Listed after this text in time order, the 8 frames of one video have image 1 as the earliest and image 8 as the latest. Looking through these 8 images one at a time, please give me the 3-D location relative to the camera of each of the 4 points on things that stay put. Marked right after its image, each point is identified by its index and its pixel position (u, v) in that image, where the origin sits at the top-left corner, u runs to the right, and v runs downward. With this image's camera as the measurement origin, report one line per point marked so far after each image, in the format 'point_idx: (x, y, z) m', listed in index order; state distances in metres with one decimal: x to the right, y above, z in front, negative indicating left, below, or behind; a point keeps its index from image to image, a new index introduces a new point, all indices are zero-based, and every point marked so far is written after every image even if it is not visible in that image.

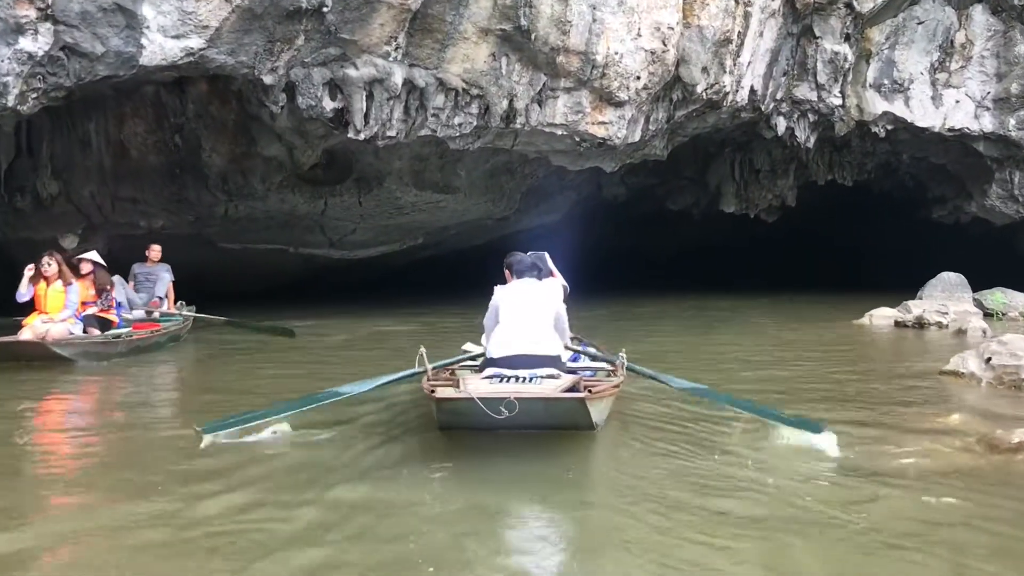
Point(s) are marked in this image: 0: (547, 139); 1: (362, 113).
0: (+0.3, +1.3, +8.5) m
1: (-1.1, +1.3, +7.4) m
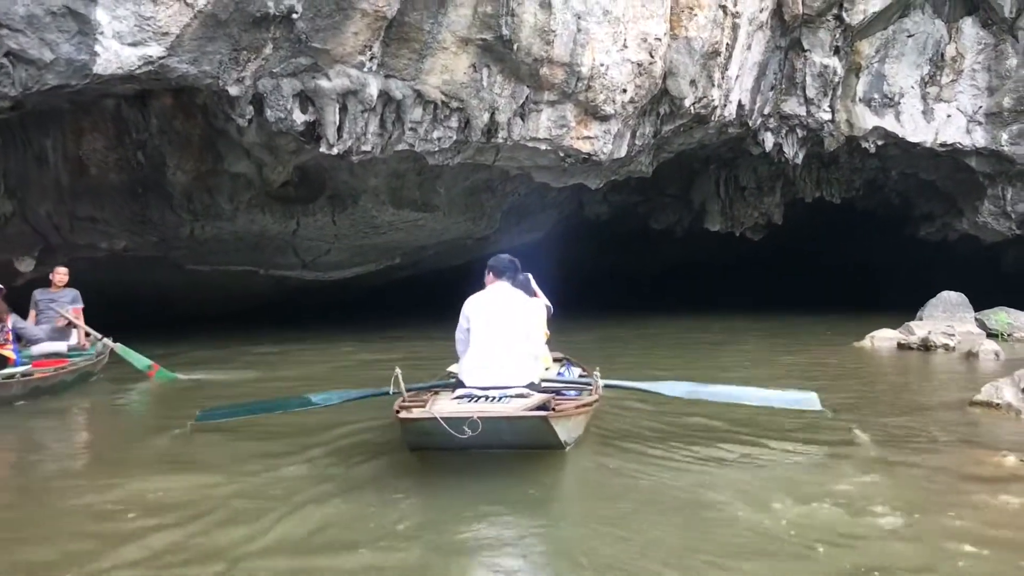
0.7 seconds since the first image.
0: (+0.1, +1.1, +8.2) m
1: (-1.2, +1.1, +6.9) m
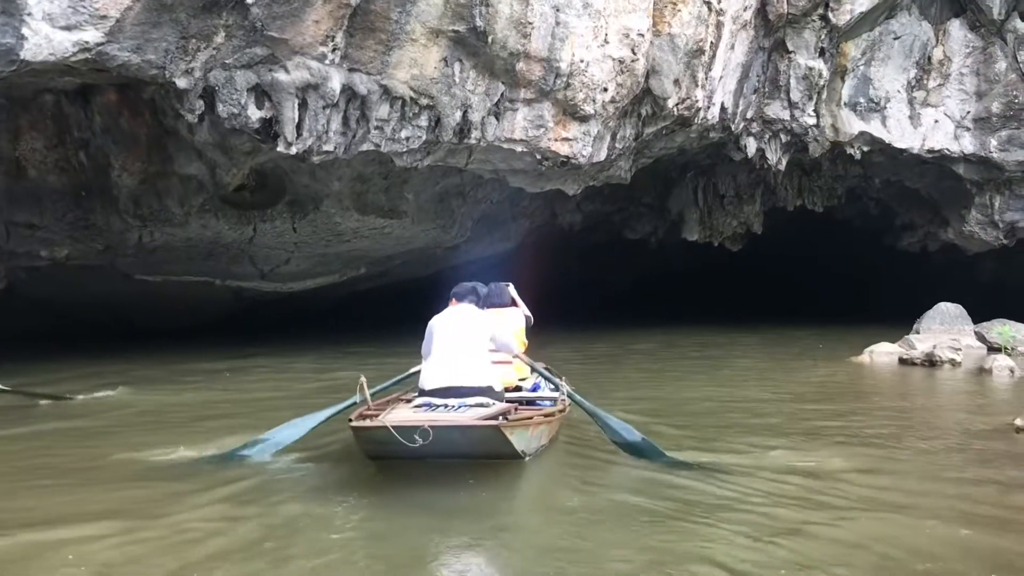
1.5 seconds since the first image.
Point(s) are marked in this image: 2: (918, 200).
0: (-0.1, +1.0, +7.7) m
1: (-1.4, +1.1, +6.4) m
2: (+5.0, +1.1, +12.3) m
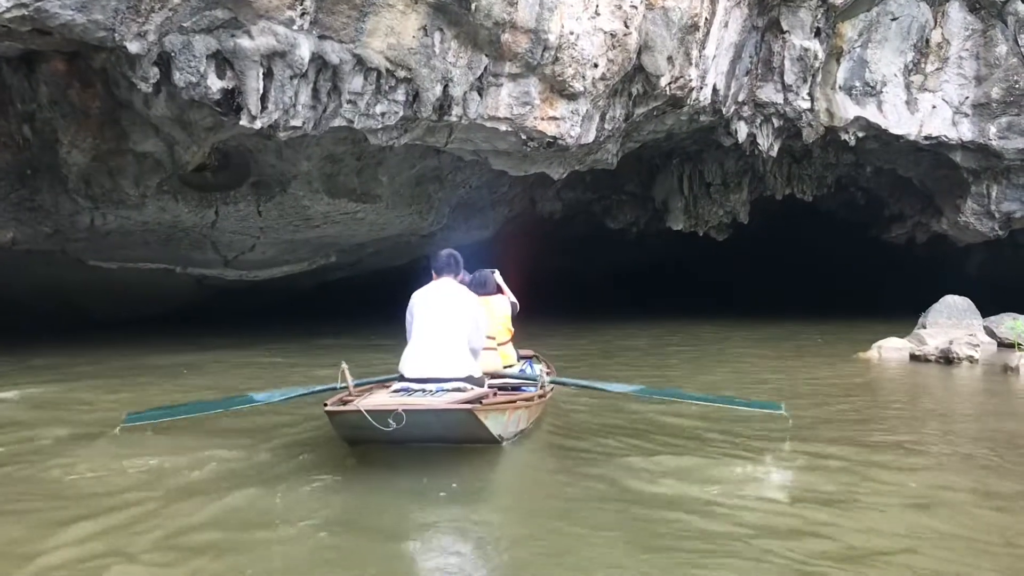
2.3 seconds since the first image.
0: (-0.2, +1.1, +7.1) m
1: (-1.5, +1.1, +5.8) m
2: (+4.7, +1.2, +11.9) m
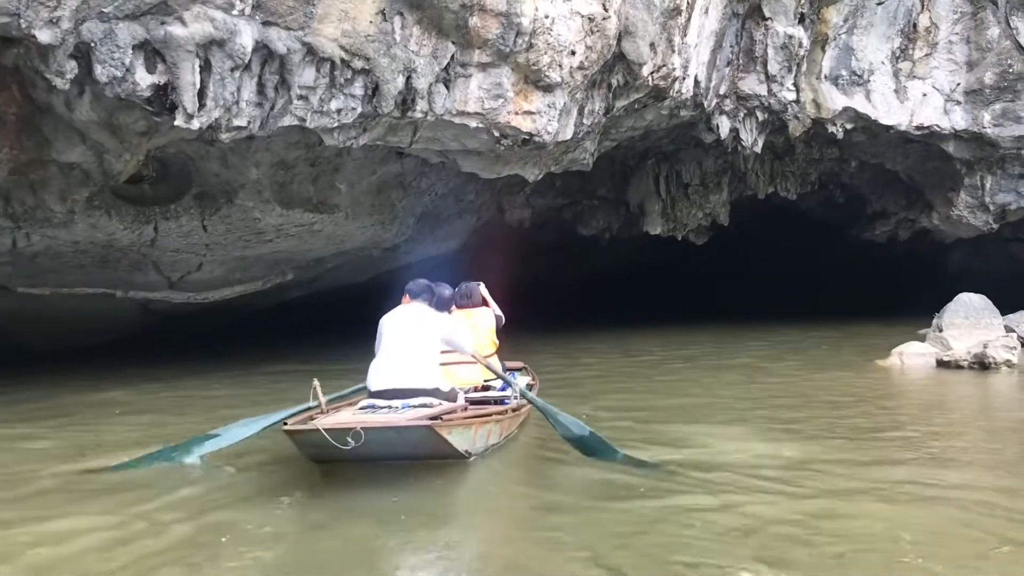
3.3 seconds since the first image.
0: (-0.4, +1.0, +6.4) m
1: (-1.6, +1.0, +5.1) m
2: (+4.3, +1.2, +11.4) m
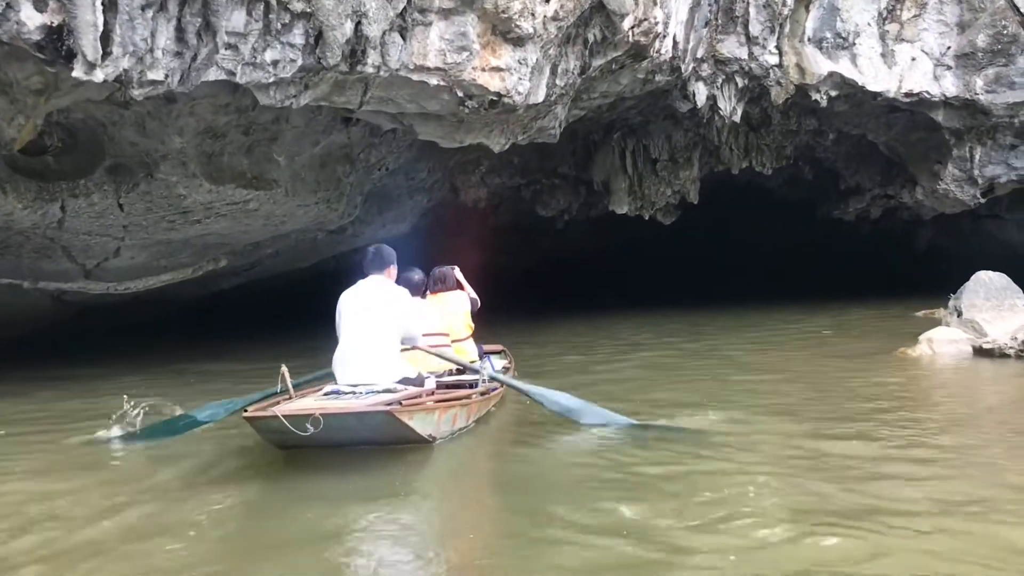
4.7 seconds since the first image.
0: (-0.6, +1.1, +5.6) m
1: (-1.7, +1.1, +4.2) m
2: (+3.9, +1.4, +10.8) m
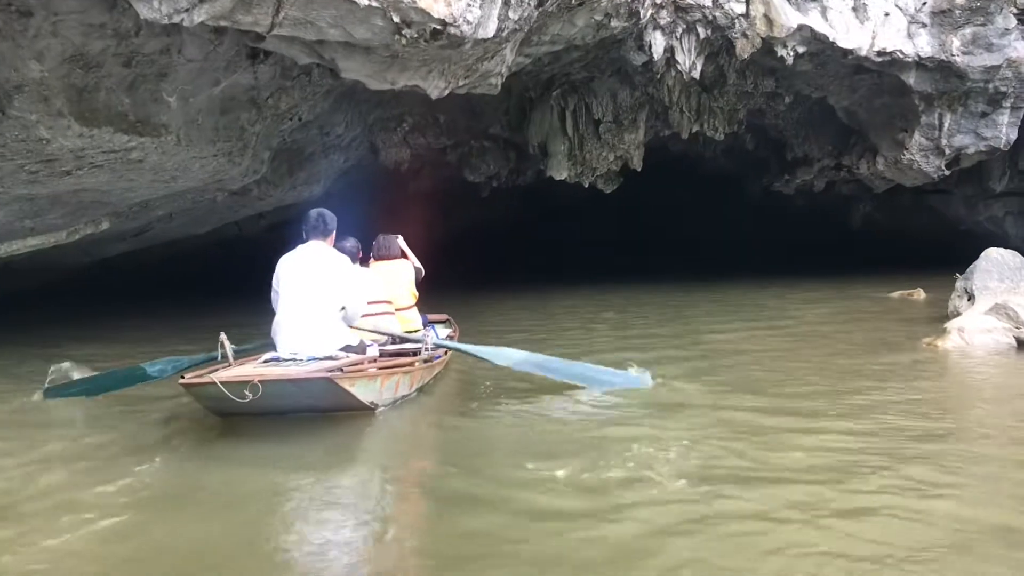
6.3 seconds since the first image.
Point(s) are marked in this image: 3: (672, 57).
0: (-0.8, +1.2, +4.5) m
1: (-1.8, +1.2, +3.0) m
2: (+3.1, +1.6, +10.1) m
3: (+1.2, +1.7, +7.6) m
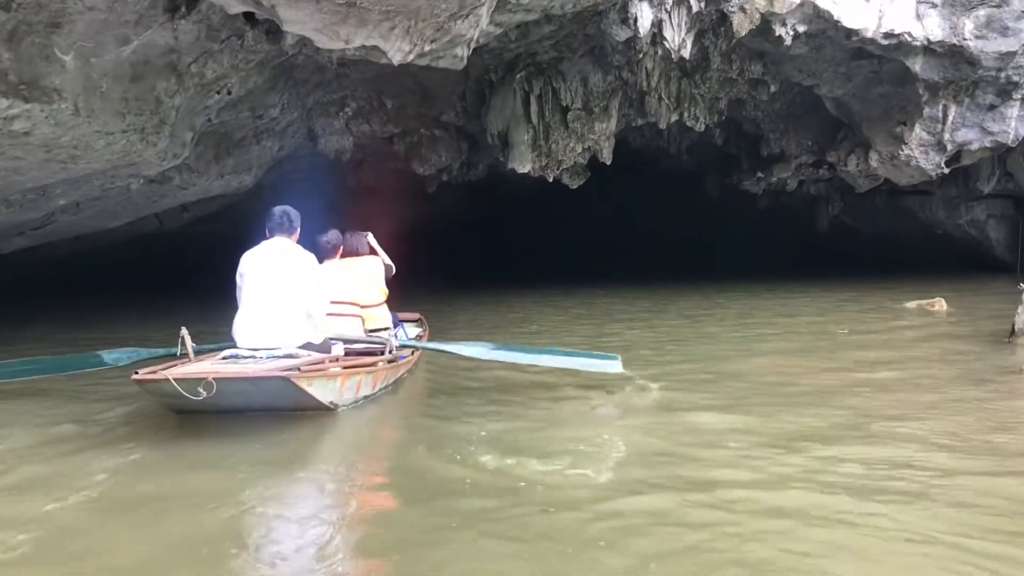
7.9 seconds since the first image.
0: (-0.8, +1.2, +3.5) m
1: (-1.7, +1.1, +1.9) m
2: (+2.7, +1.6, +9.3) m
3: (+1.0, +1.7, +6.7) m
